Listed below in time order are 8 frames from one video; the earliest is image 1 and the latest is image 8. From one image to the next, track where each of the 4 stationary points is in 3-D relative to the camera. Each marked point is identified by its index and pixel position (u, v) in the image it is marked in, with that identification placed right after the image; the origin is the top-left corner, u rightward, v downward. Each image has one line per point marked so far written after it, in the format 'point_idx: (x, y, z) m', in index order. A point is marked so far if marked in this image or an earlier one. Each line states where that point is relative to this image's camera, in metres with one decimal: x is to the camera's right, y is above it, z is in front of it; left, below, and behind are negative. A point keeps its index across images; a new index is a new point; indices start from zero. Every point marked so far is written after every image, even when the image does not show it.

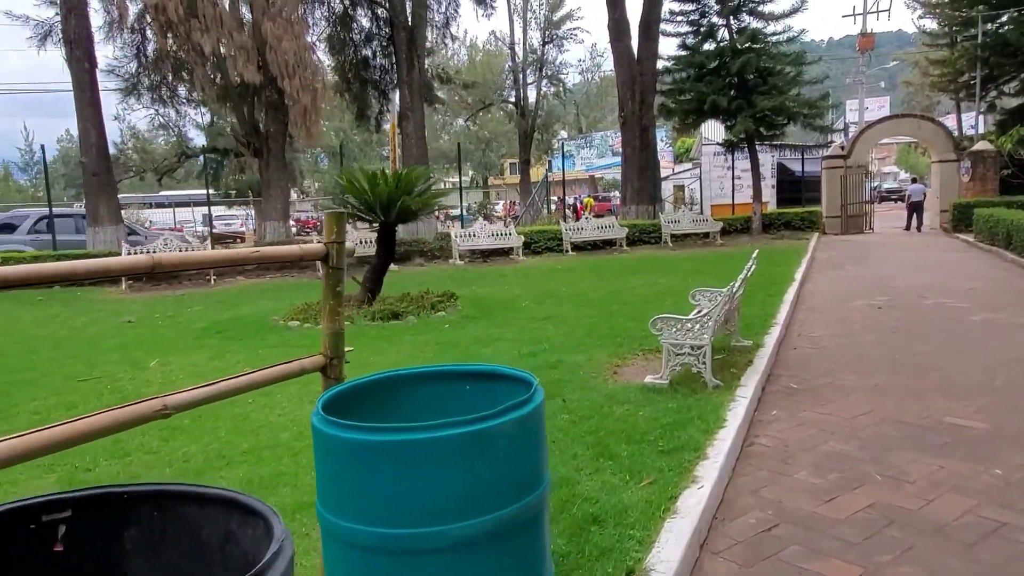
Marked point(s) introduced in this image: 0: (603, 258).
0: (+2.1, +0.7, +16.7) m
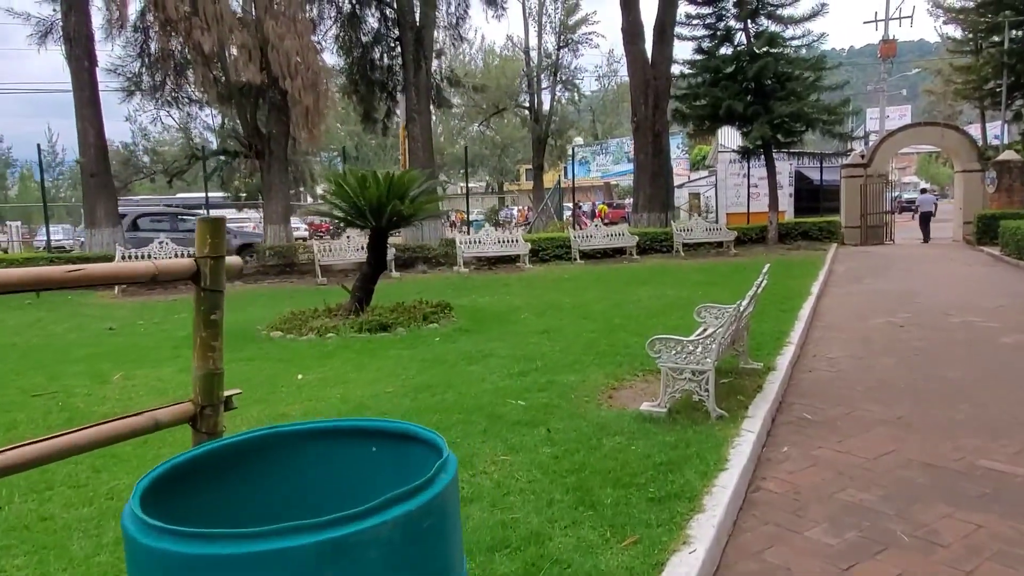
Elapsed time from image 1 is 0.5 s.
0: (+2.2, +0.5, +16.1) m
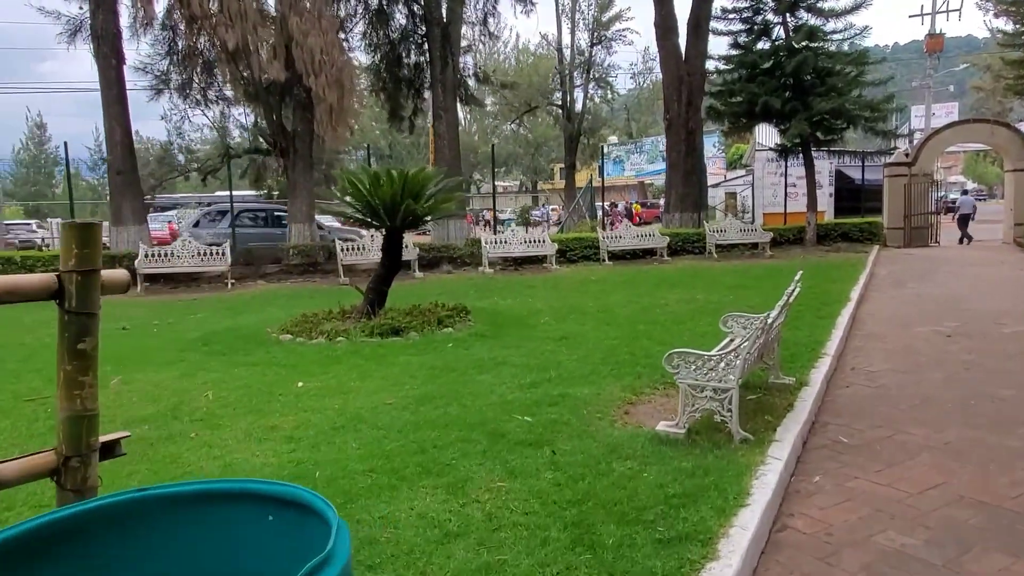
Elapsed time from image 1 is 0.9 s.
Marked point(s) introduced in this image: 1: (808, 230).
0: (+2.8, +0.4, +15.6) m
1: (+7.8, +1.5, +19.2) m
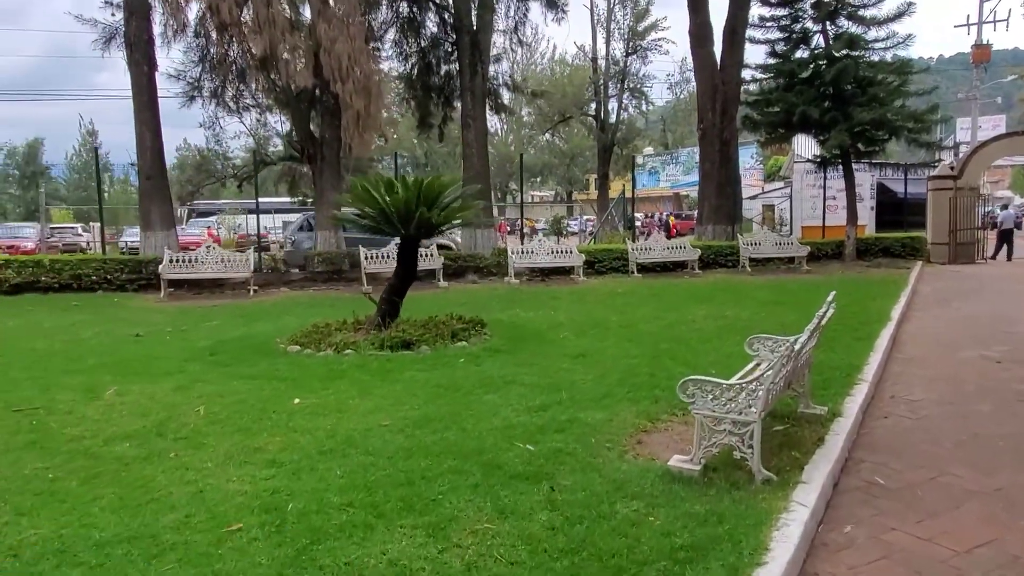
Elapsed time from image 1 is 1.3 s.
0: (+3.3, +0.1, +15.1) m
1: (+8.5, +1.1, +18.5) m
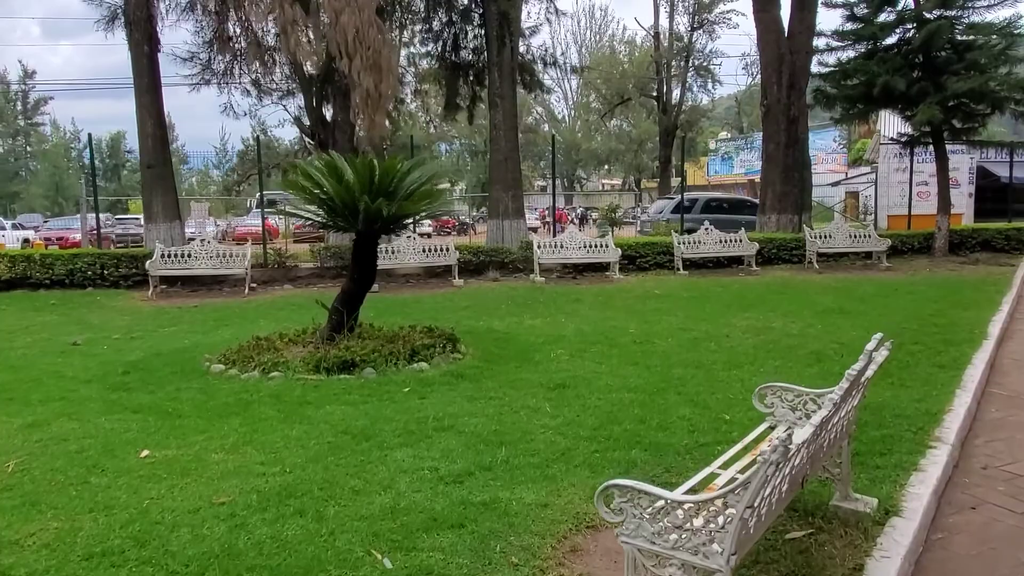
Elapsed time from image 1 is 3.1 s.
0: (+3.8, +0.1, +13.1) m
1: (+9.3, +1.1, +15.9) m
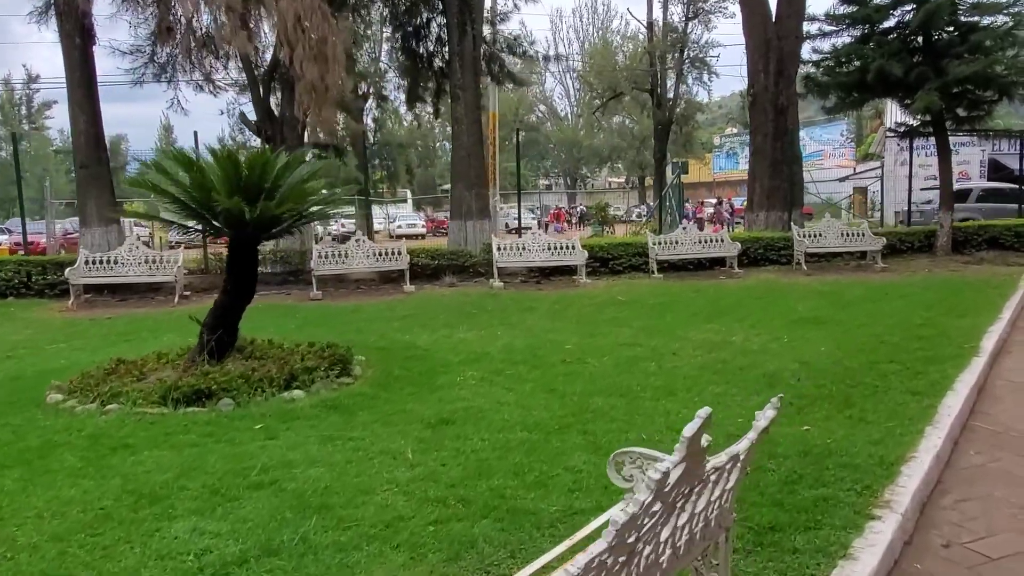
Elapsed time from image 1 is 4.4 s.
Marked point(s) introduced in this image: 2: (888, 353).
0: (+3.1, +0.1, +12.1) m
1: (+8.6, +1.1, +14.8) m
2: (+3.3, -0.6, +6.4) m
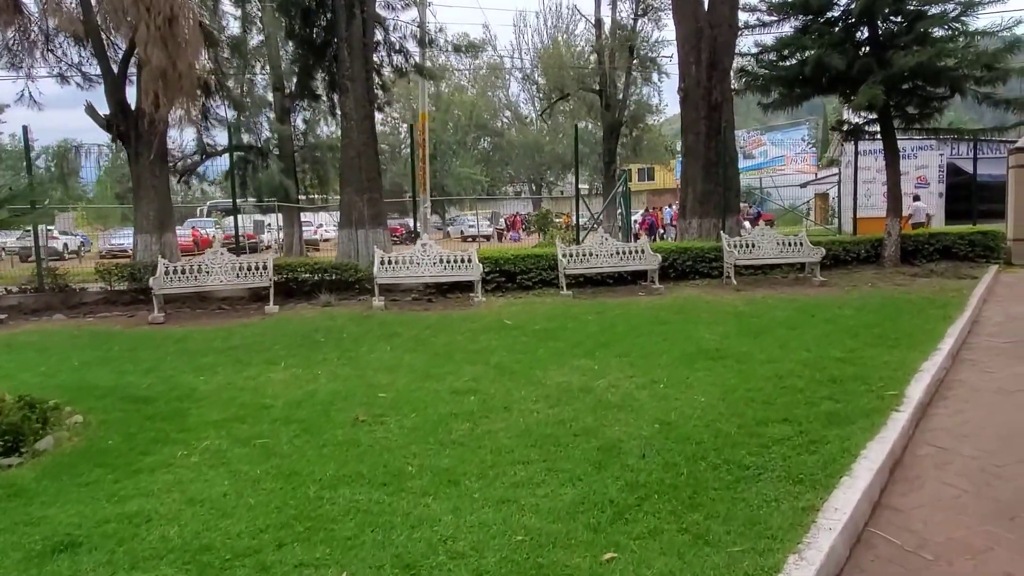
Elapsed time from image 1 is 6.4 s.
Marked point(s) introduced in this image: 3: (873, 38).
0: (+1.4, -0.2, +10.5) m
1: (+6.9, +0.8, +13.3) m
2: (+1.8, -0.8, +4.9) m
3: (+6.6, +4.6, +13.3) m
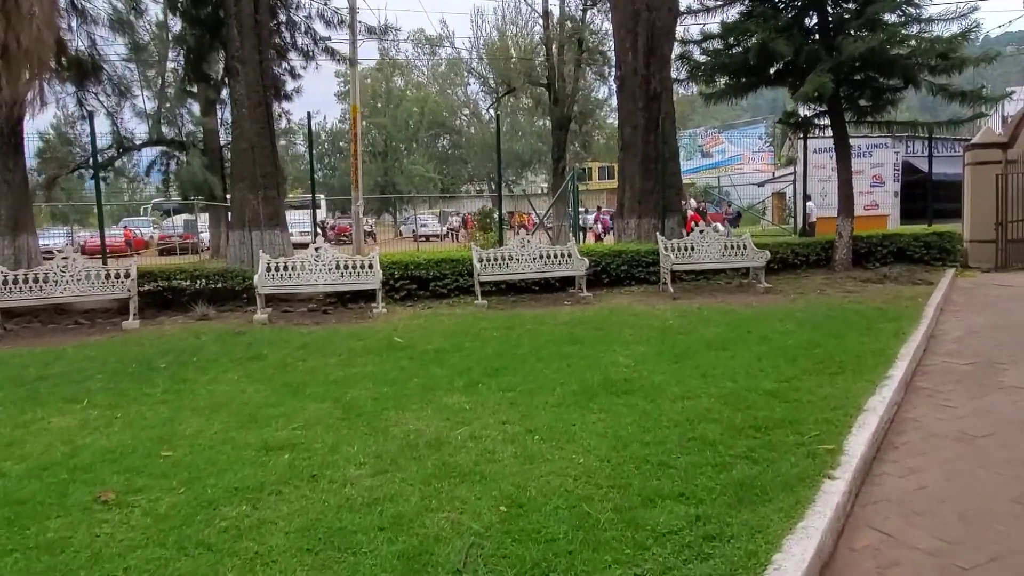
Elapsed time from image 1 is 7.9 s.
0: (+0.2, -0.3, +9.2) m
1: (+5.5, +0.7, +12.4) m
2: (+0.9, -0.9, +3.7) m
3: (+5.2, +4.5, +12.3) m
